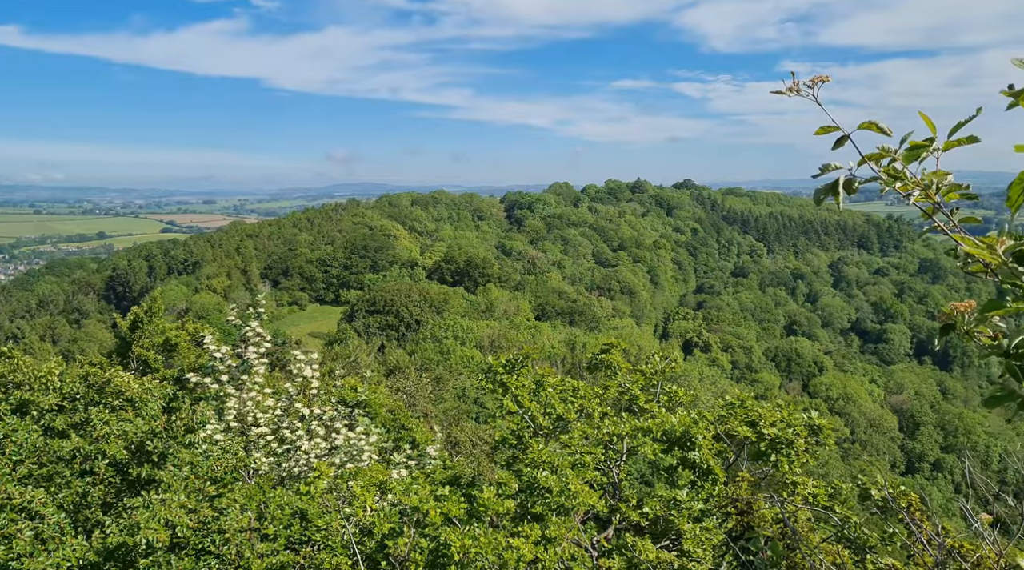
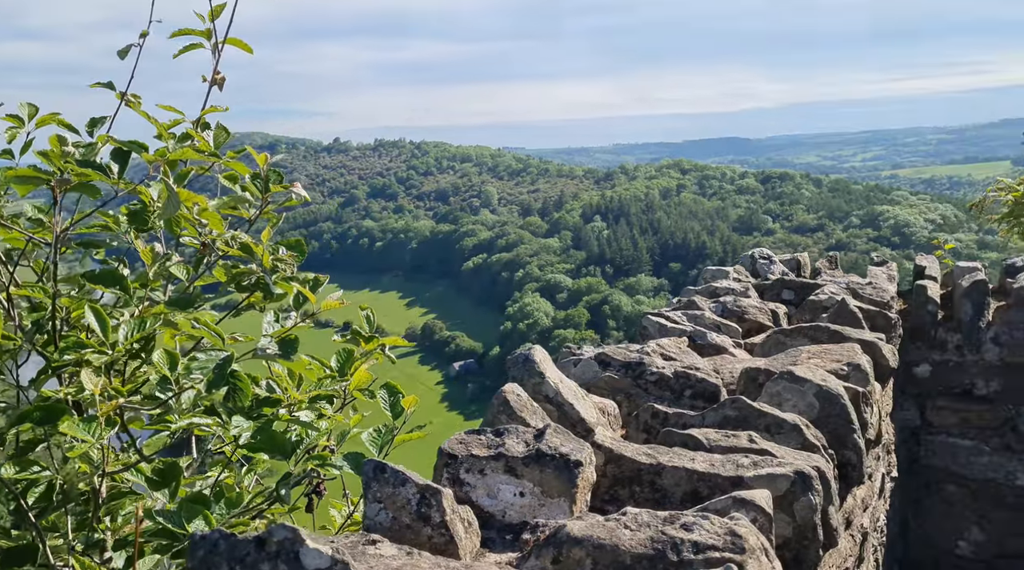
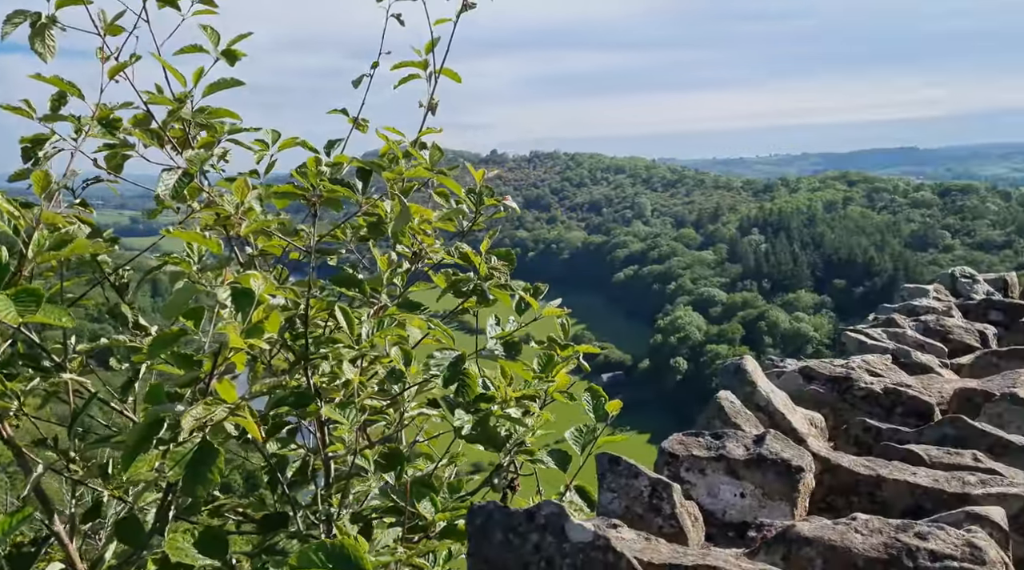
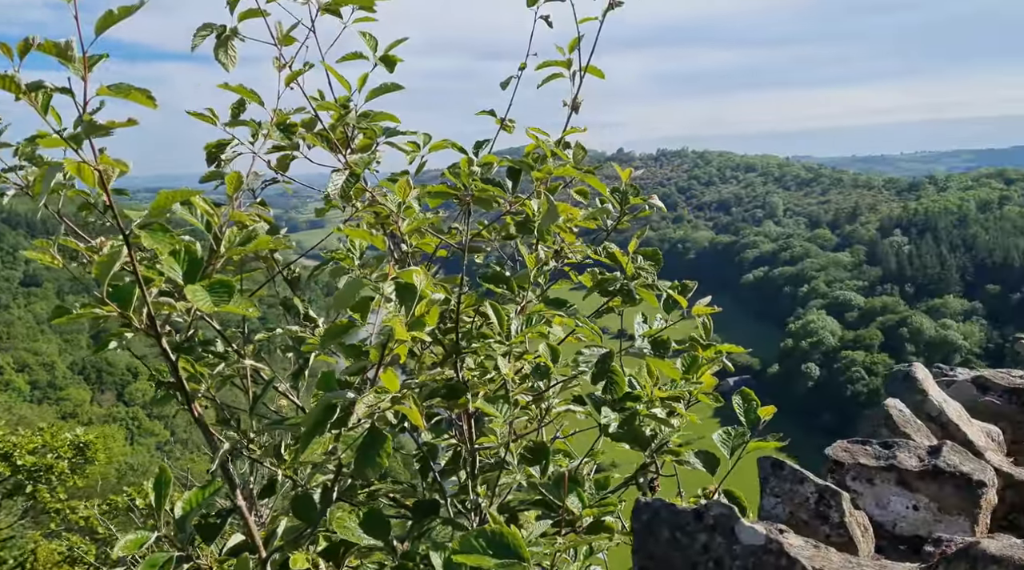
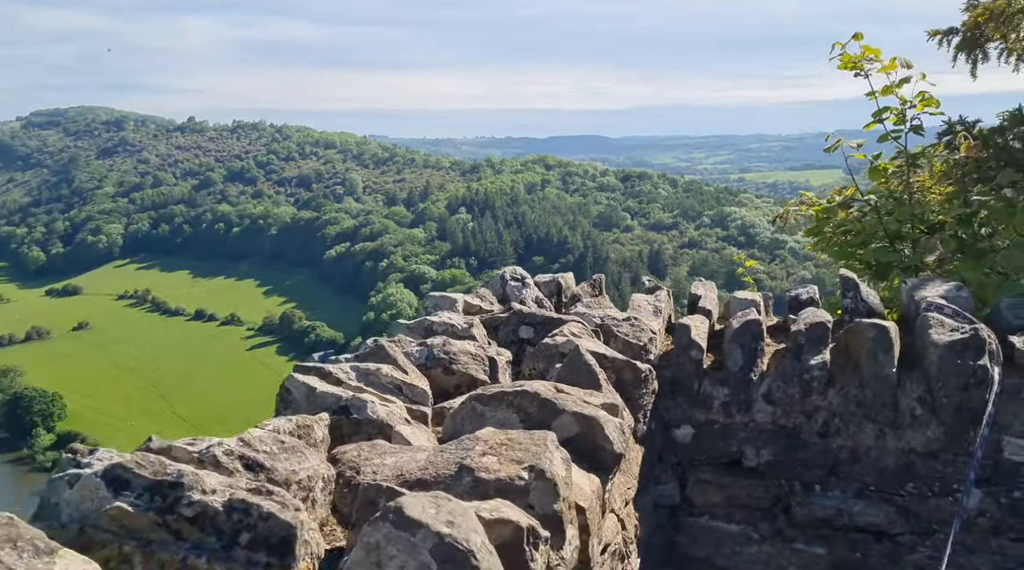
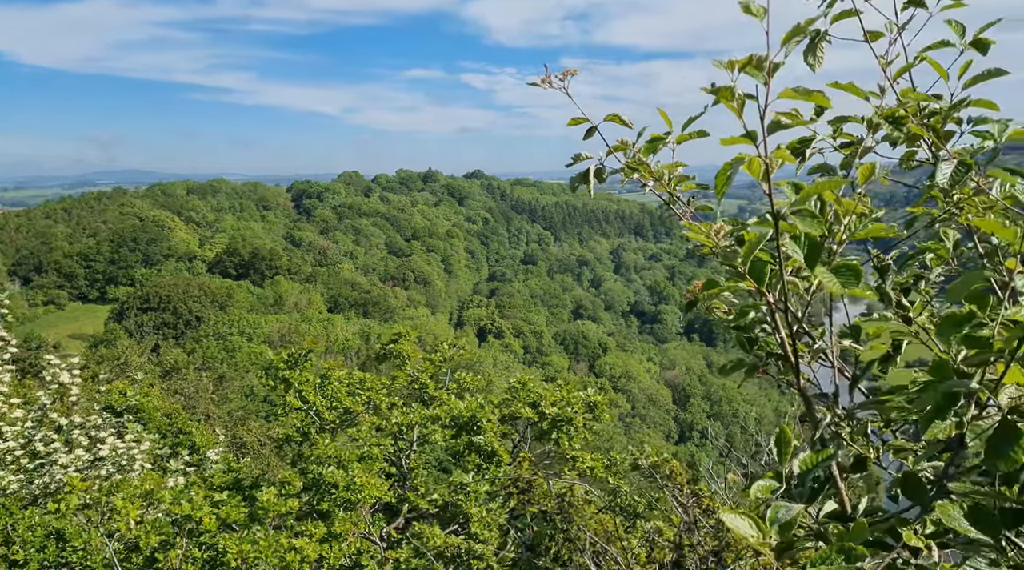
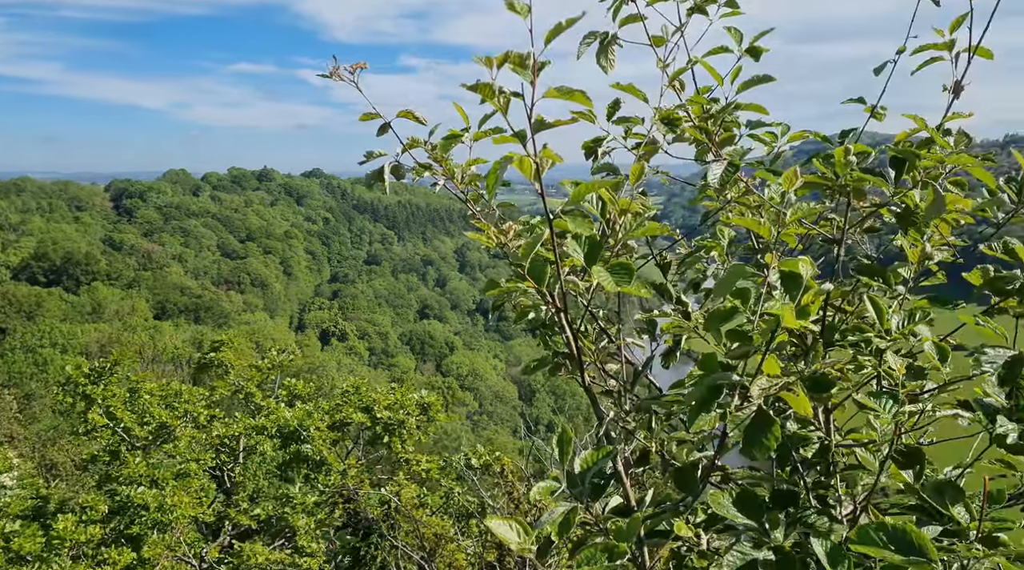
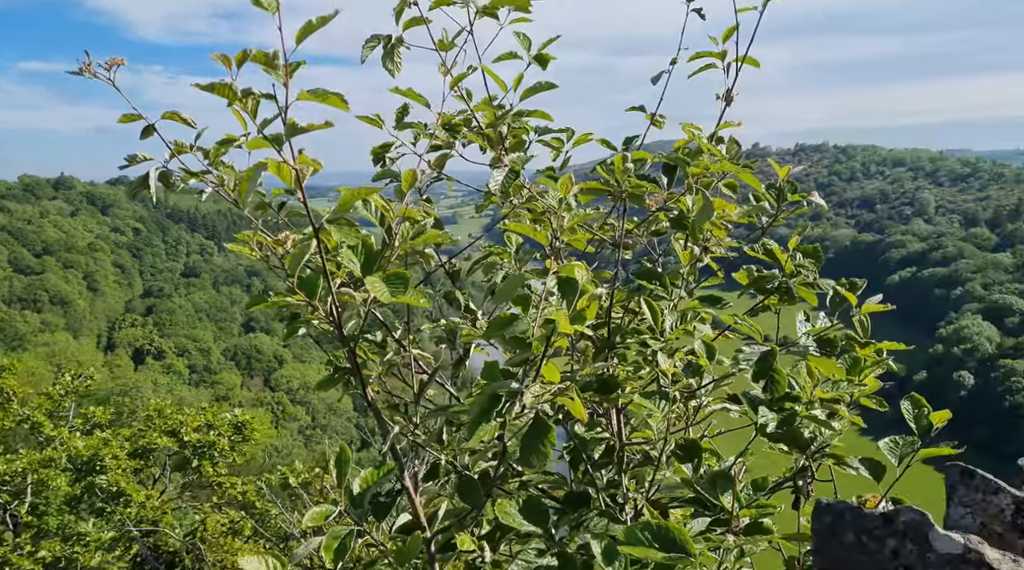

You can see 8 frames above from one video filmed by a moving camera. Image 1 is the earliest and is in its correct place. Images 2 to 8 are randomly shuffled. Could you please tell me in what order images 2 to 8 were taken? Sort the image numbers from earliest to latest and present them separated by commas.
6, 7, 8, 4, 3, 2, 5
